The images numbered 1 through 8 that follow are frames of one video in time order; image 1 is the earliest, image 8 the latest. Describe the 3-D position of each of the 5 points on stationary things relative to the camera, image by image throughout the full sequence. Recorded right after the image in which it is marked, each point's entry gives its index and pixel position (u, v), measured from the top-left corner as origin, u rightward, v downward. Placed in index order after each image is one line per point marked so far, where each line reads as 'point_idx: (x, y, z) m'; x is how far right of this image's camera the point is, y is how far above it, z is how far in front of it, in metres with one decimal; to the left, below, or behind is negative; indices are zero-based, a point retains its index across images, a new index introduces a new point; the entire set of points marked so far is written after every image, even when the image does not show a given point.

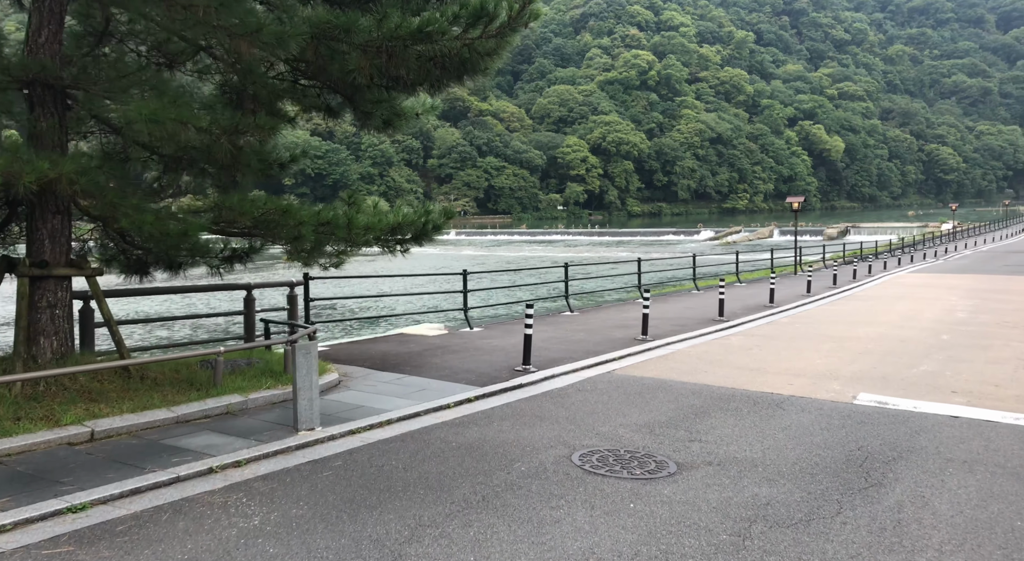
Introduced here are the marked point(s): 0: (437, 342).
0: (-0.8, -0.7, +9.3) m
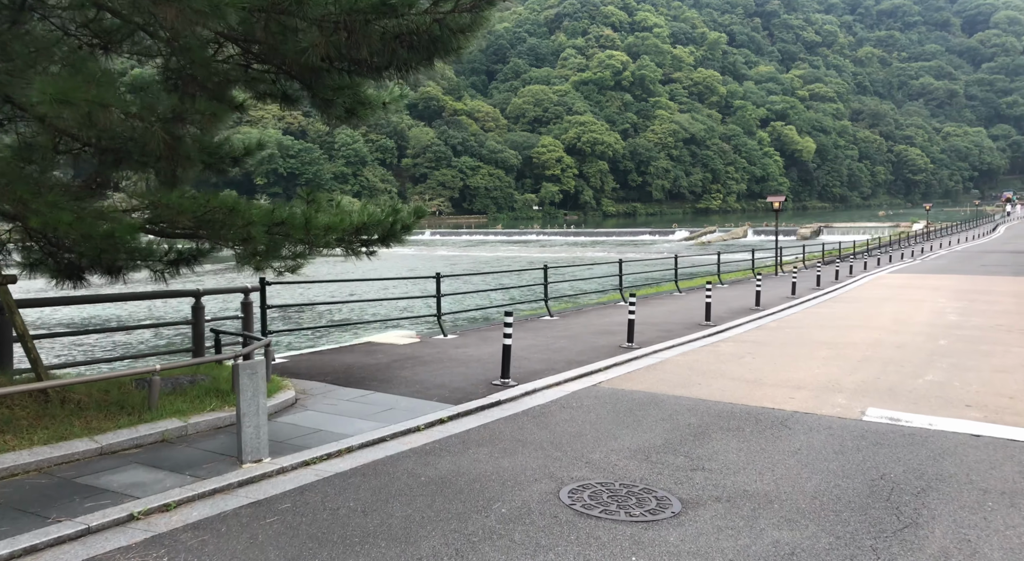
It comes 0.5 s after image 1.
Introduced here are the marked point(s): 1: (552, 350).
0: (-1.0, -0.7, +8.6) m
1: (+0.4, -0.7, +8.9) m
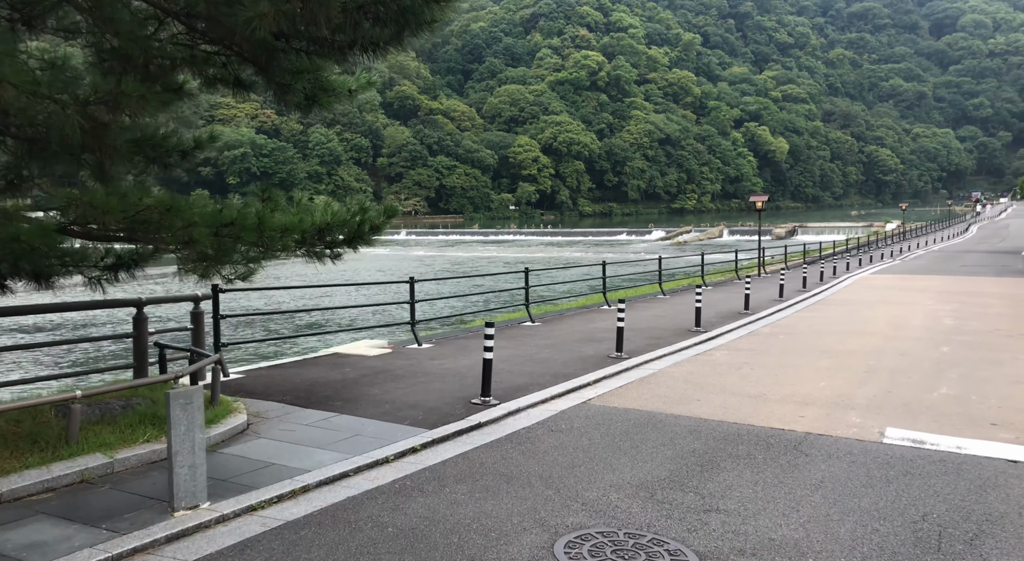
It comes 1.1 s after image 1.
0: (-1.2, -0.8, +7.9) m
1: (+0.2, -0.8, +8.2) m
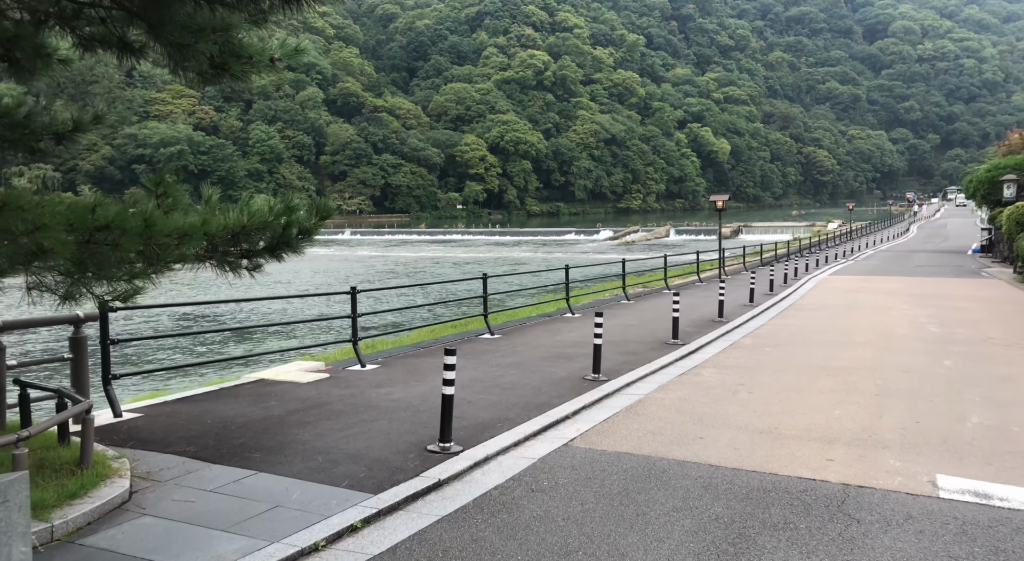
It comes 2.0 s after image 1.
0: (-1.5, -0.9, +6.5) m
1: (-0.1, -0.9, +6.9) m
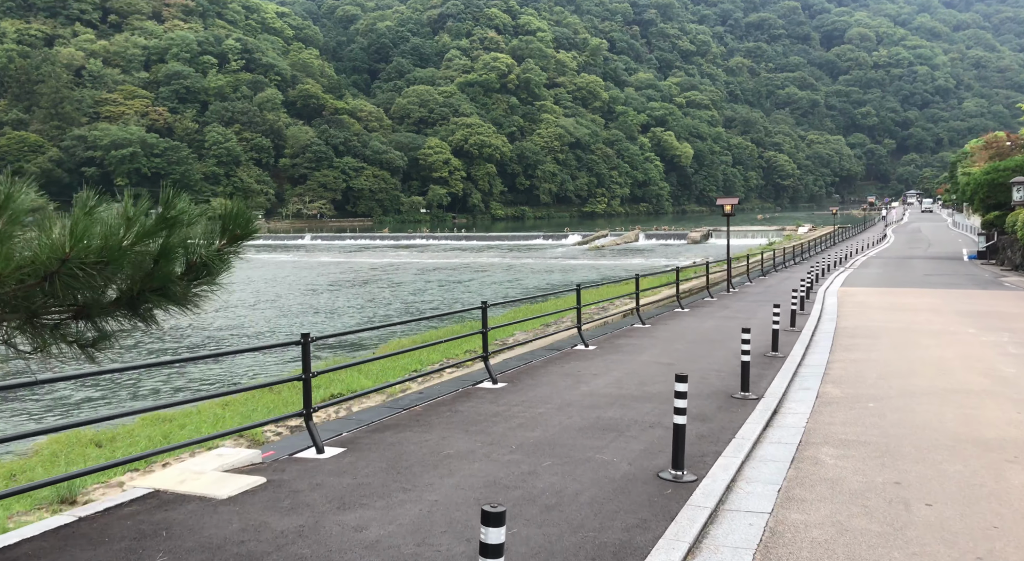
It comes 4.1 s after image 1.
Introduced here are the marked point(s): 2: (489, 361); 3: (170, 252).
0: (-1.2, -1.2, +3.8) m
1: (+0.2, -1.2, +4.3) m
2: (-0.3, -0.7, +8.6) m
3: (-1.1, +0.1, +2.5) m
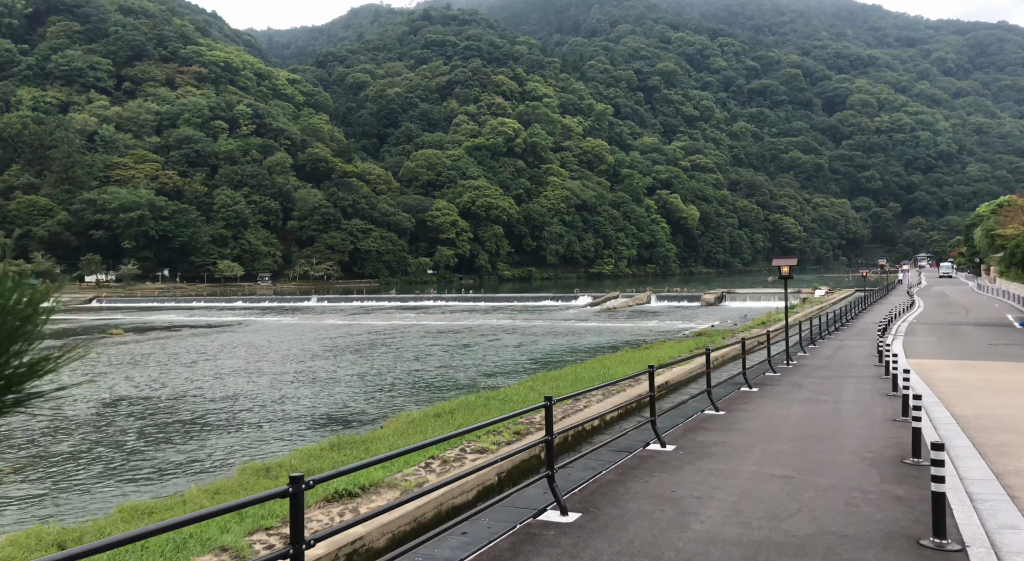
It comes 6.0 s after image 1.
0: (-0.7, -1.5, +1.4) m
1: (+0.7, -1.5, +1.9) m
2: (+0.2, -1.4, +6.2) m
3: (-0.6, -0.2, +0.2) m
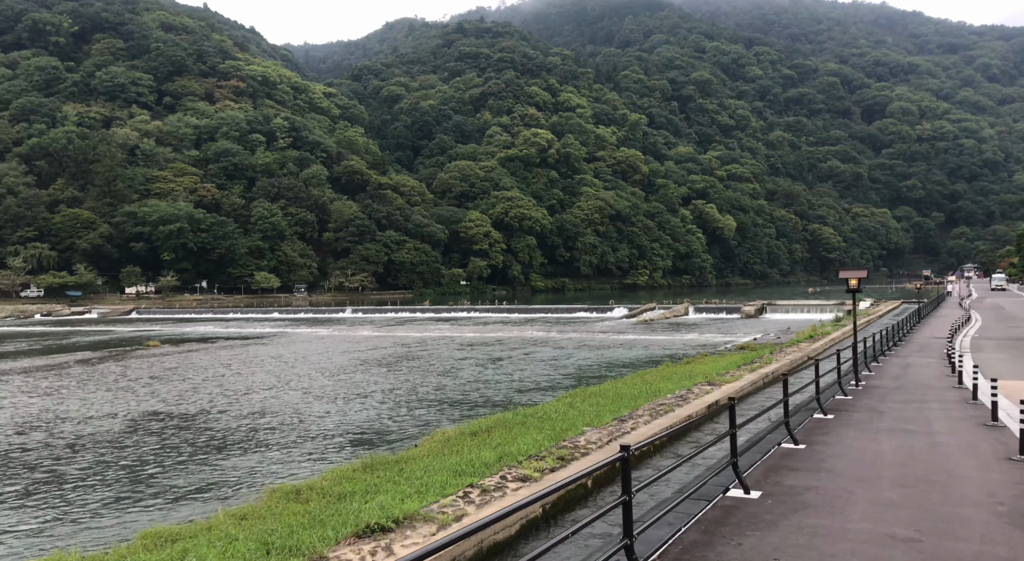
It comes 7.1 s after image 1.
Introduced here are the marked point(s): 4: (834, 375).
0: (-0.5, -1.5, +0.3) m
1: (+0.9, -1.6, +0.7) m
2: (+0.6, -1.5, +5.0) m
3: (-0.5, -0.2, -1.0) m
4: (+6.3, -1.9, +16.6) m
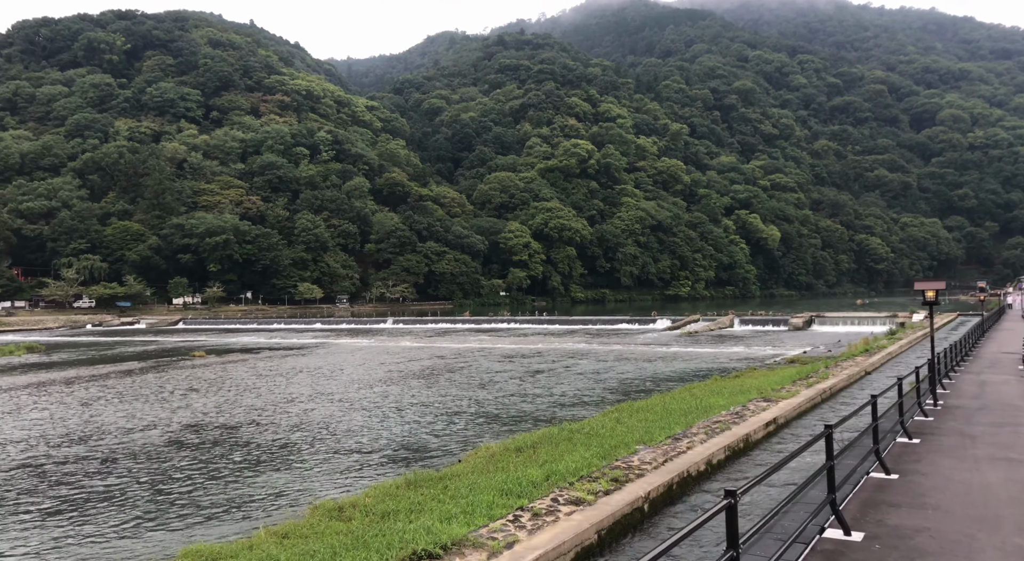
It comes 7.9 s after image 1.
0: (-0.3, -1.5, -0.5) m
1: (+1.1, -1.6, -0.2) m
2: (+1.1, -1.6, +4.2) m
3: (-0.3, -0.2, -1.7) m
4: (+7.2, -2.1, +15.5) m
